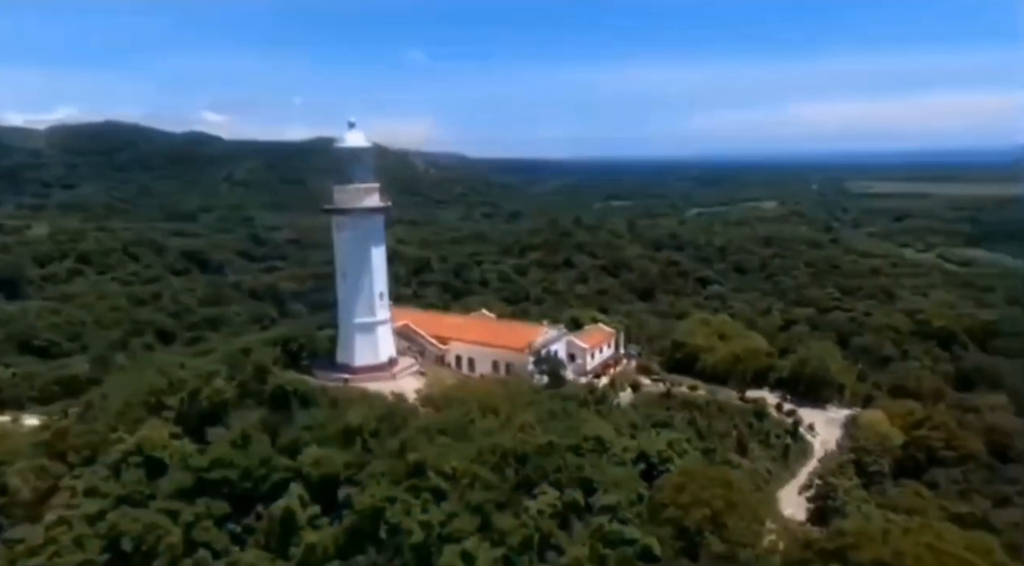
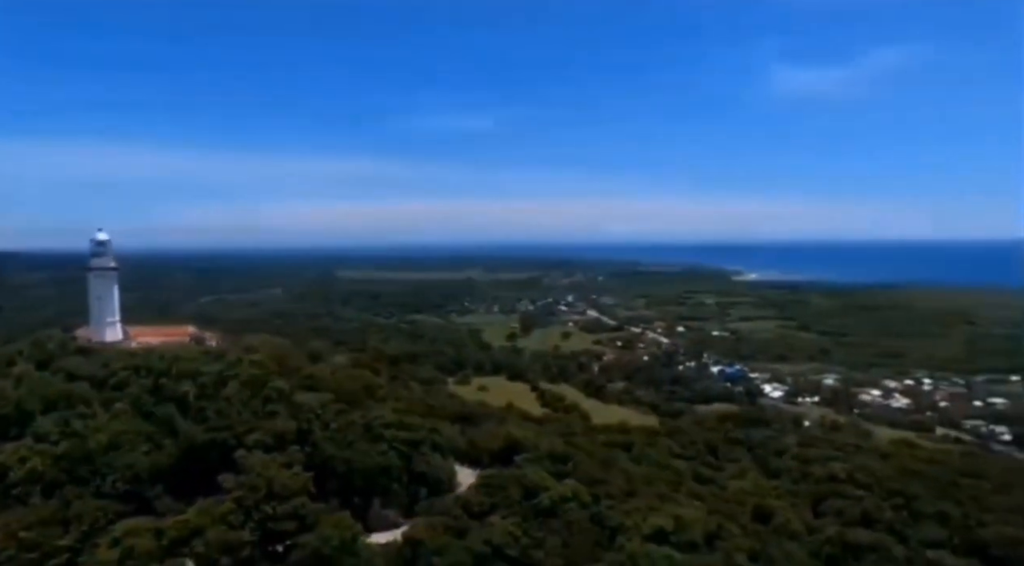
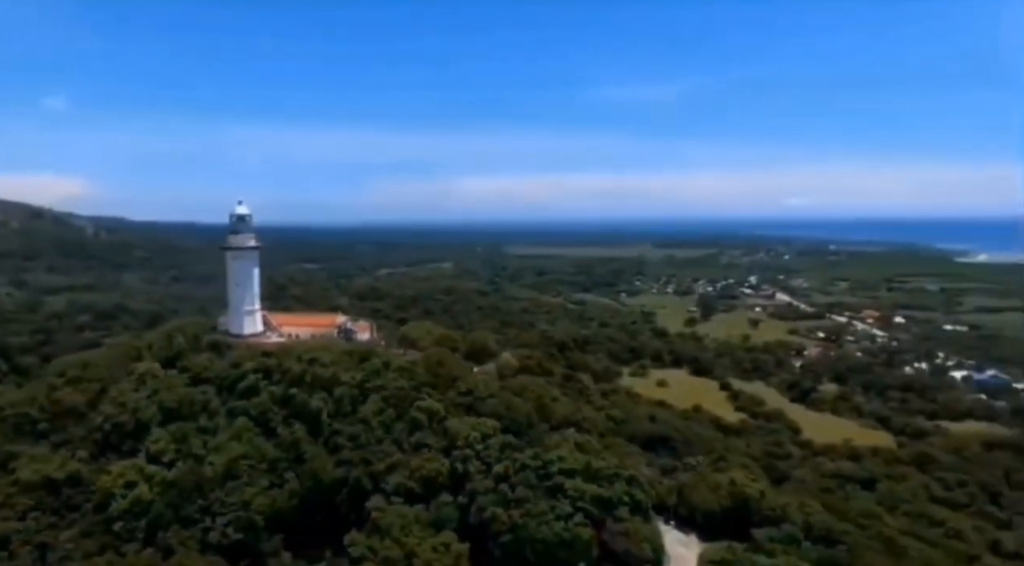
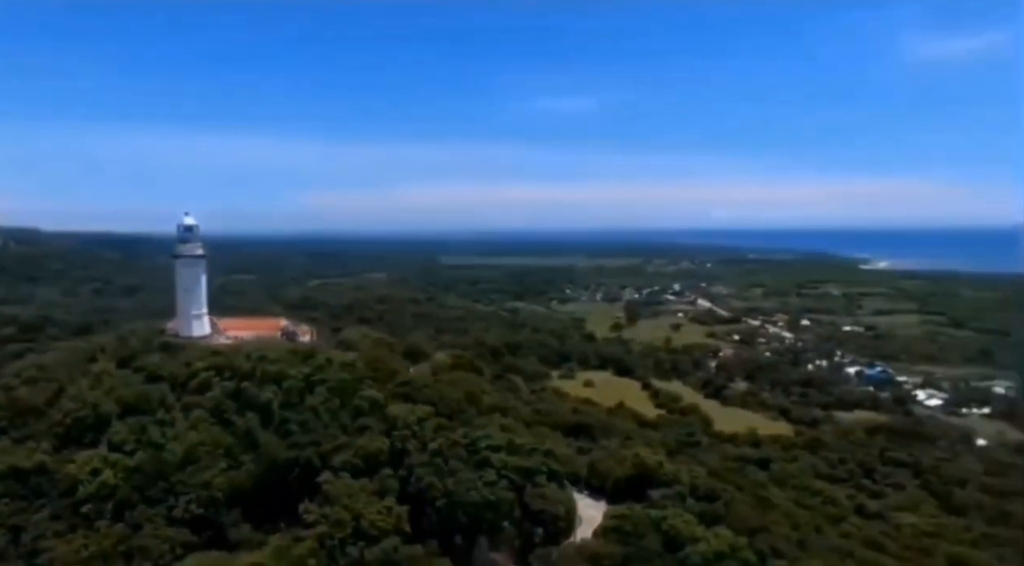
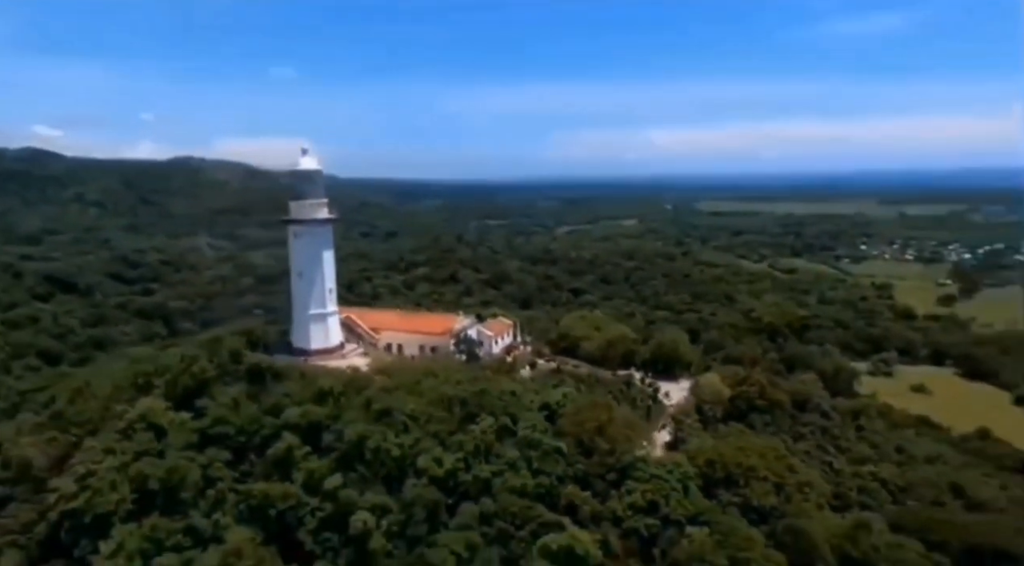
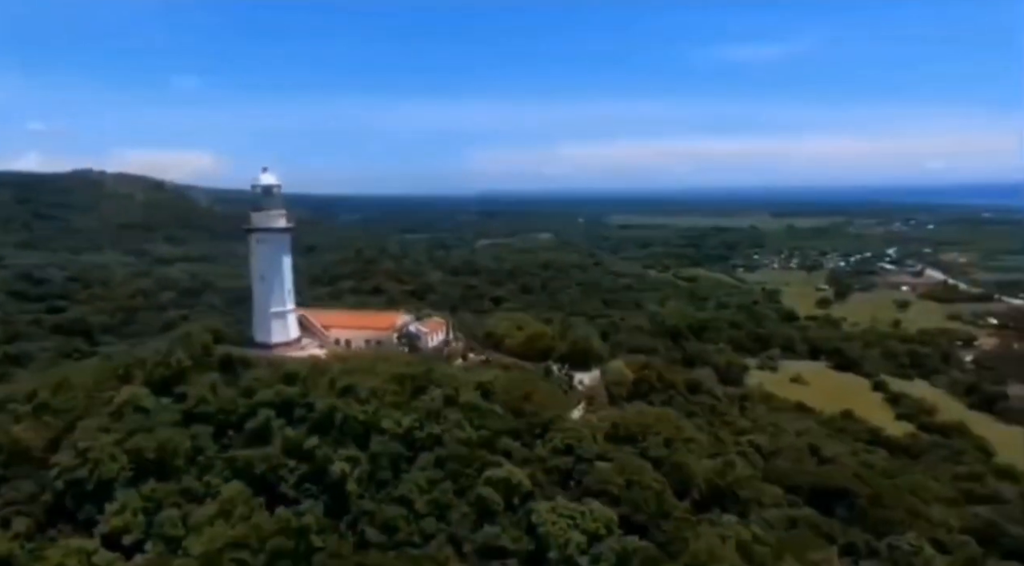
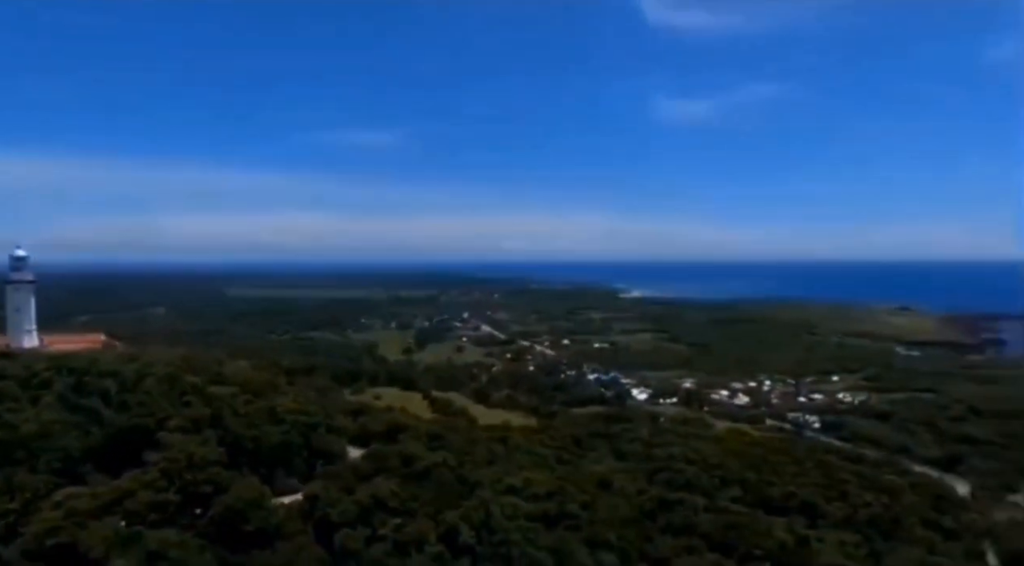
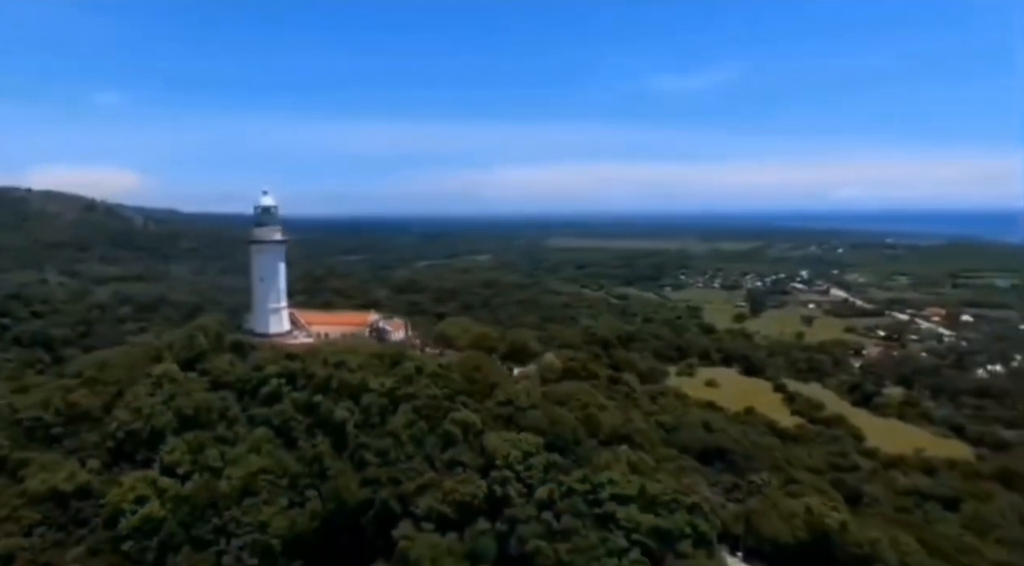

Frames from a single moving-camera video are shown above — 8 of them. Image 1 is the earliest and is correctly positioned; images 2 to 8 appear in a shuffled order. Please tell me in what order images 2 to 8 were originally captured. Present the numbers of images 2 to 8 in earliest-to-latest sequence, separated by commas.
5, 6, 8, 3, 4, 2, 7
